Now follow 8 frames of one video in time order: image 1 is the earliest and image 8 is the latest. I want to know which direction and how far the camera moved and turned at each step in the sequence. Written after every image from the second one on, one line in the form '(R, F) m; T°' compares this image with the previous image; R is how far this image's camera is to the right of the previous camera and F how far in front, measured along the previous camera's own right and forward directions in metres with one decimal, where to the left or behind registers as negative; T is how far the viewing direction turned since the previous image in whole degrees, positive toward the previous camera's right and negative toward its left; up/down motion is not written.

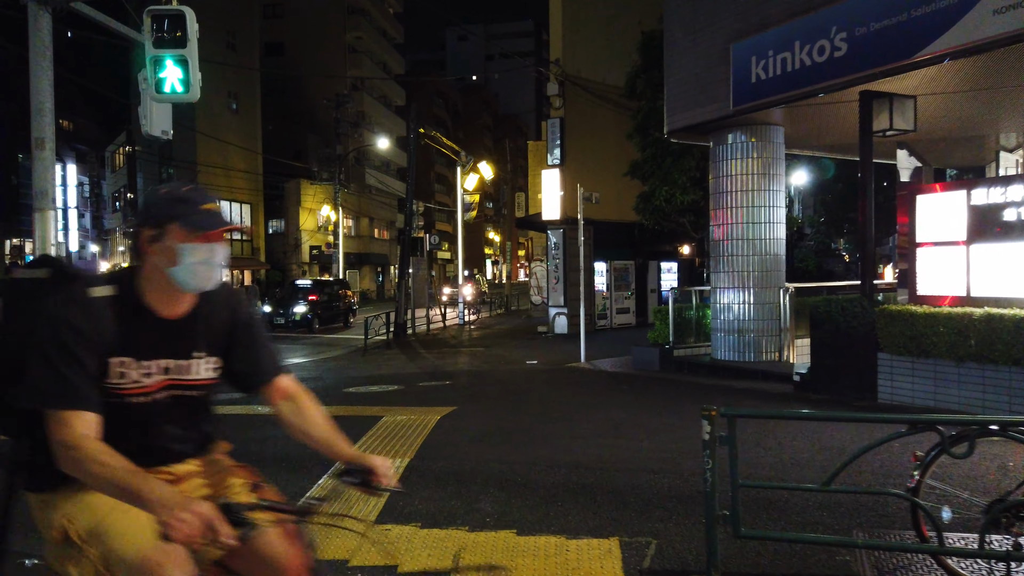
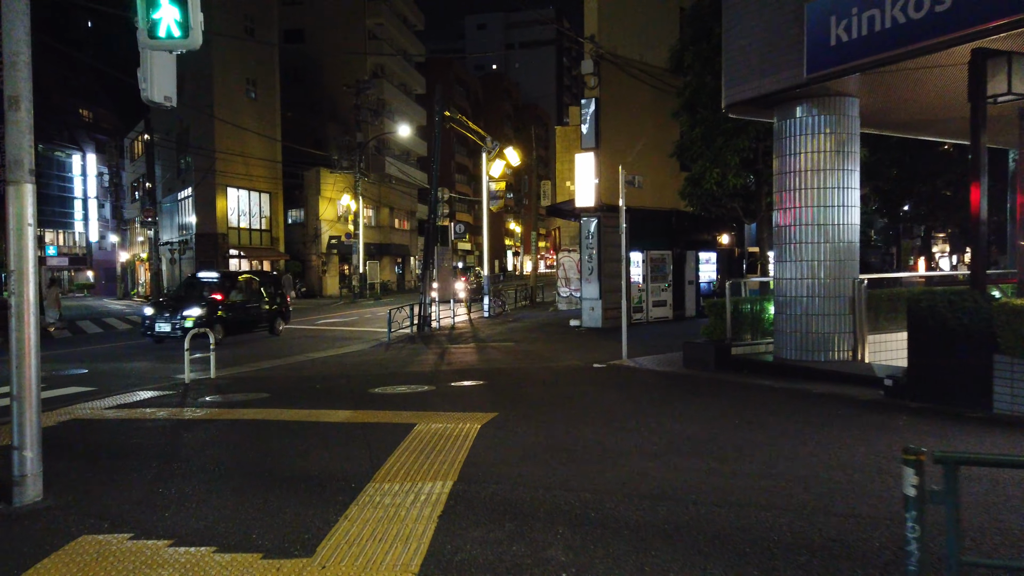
(-0.4, +1.2) m; -1°
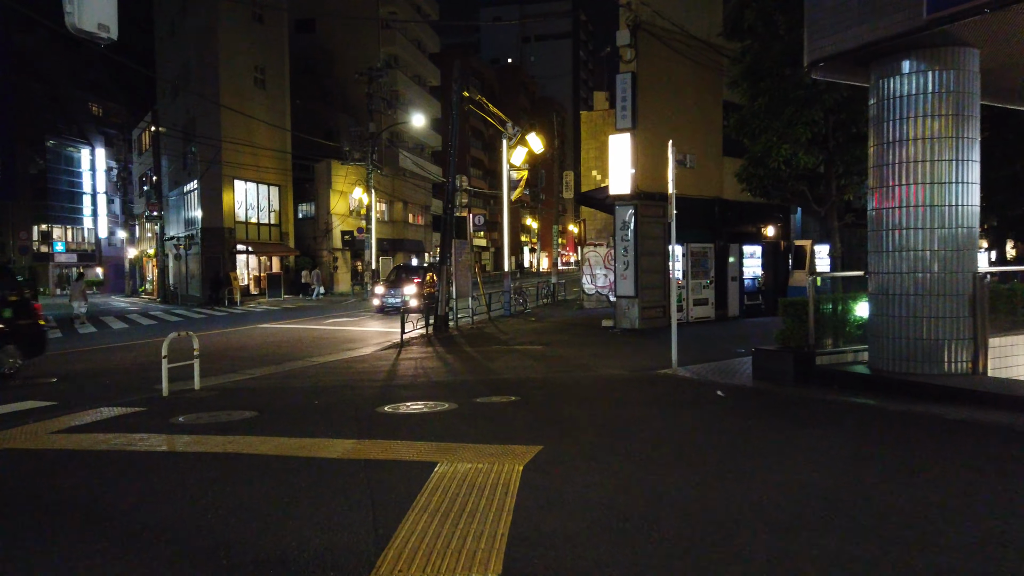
(-0.3, +2.0) m; -1°
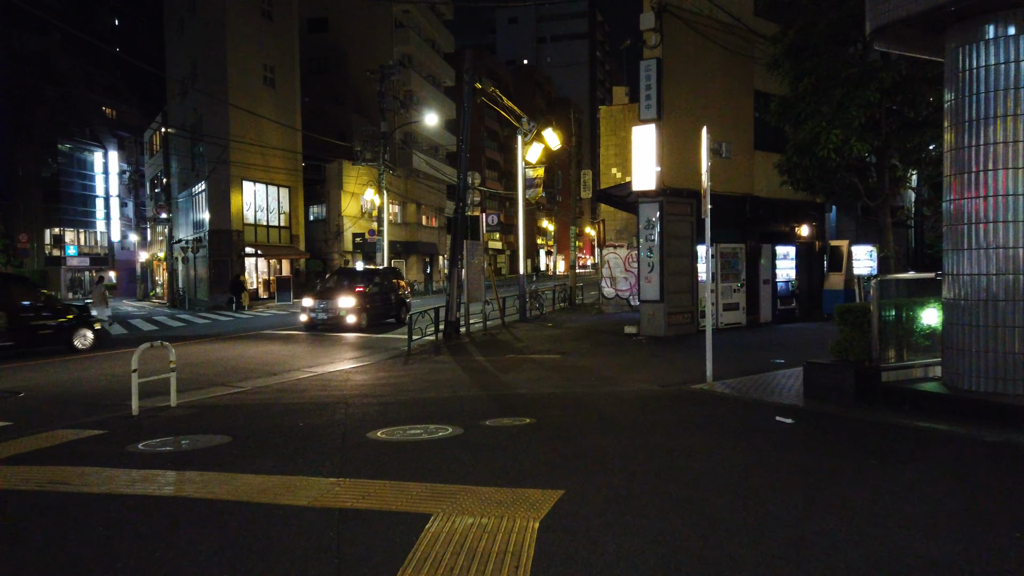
(0.0, +1.3) m; -1°
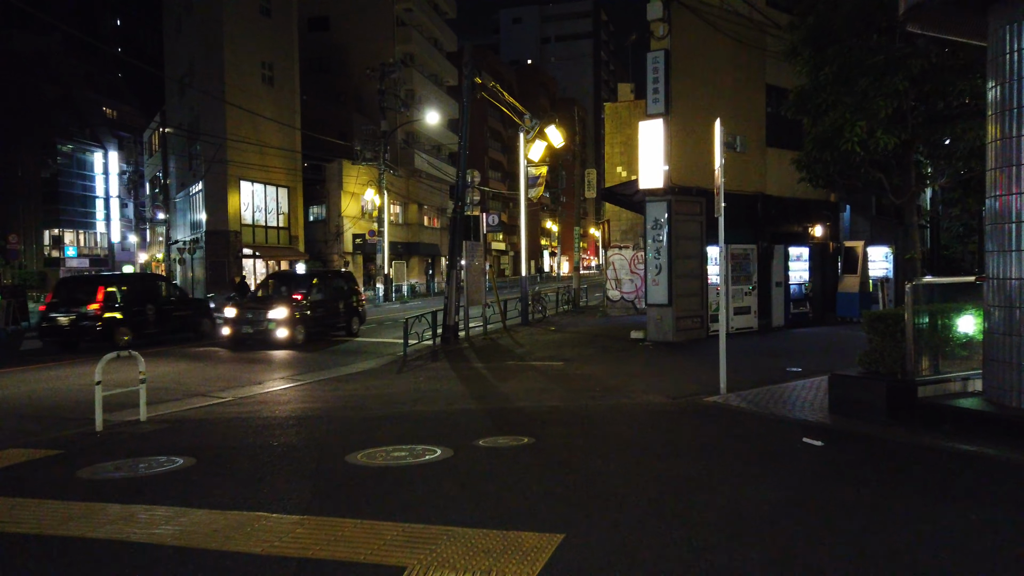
(+0.1, +0.8) m; 0°
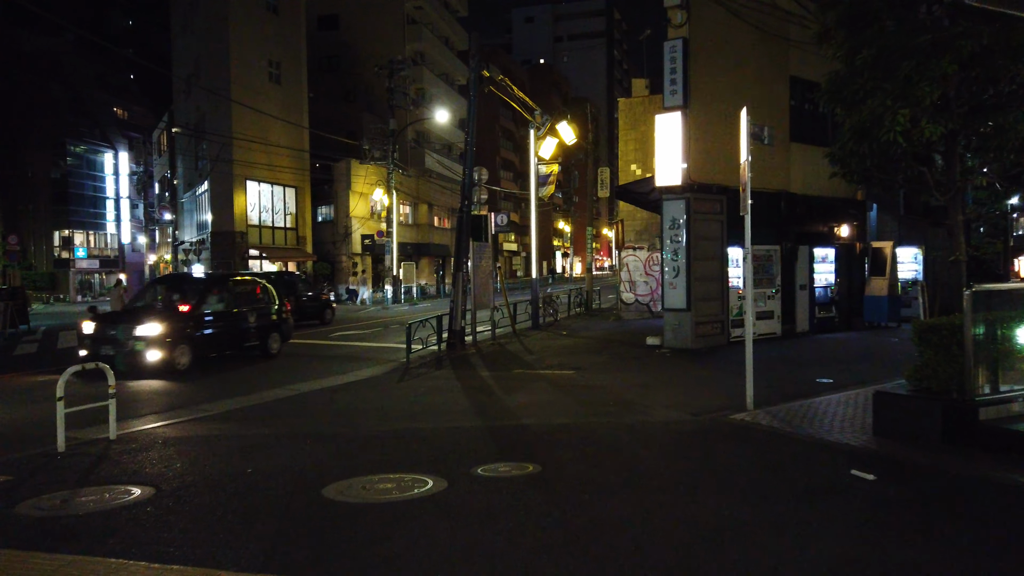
(+0.1, +0.9) m; -1°
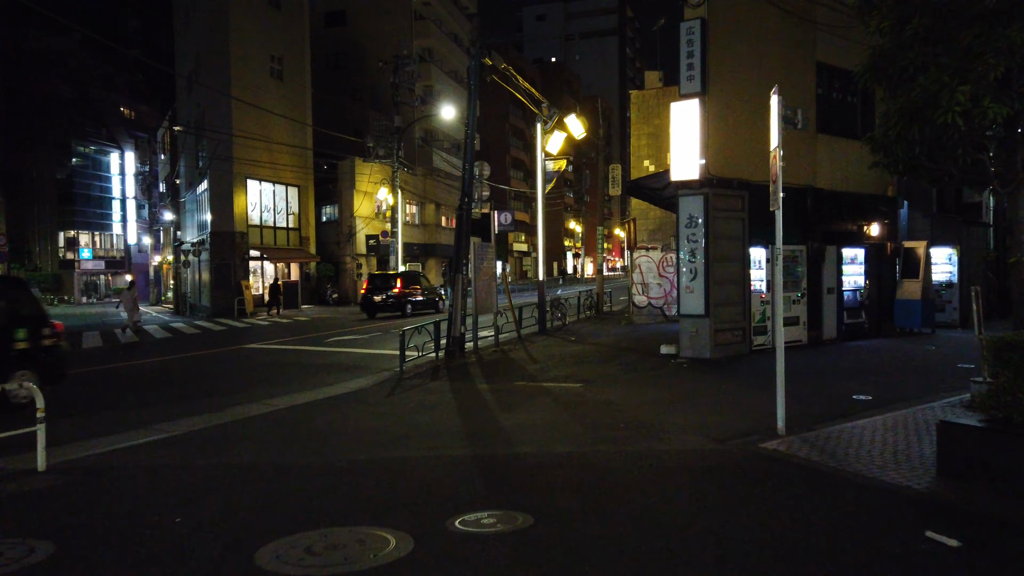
(+0.2, +1.2) m; -1°
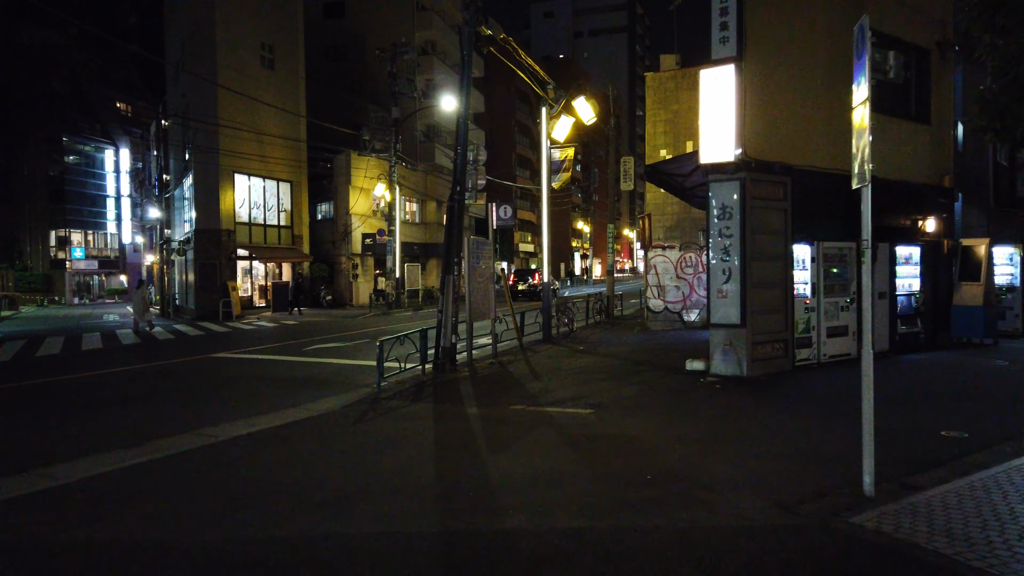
(+0.2, +2.2) m; -1°
